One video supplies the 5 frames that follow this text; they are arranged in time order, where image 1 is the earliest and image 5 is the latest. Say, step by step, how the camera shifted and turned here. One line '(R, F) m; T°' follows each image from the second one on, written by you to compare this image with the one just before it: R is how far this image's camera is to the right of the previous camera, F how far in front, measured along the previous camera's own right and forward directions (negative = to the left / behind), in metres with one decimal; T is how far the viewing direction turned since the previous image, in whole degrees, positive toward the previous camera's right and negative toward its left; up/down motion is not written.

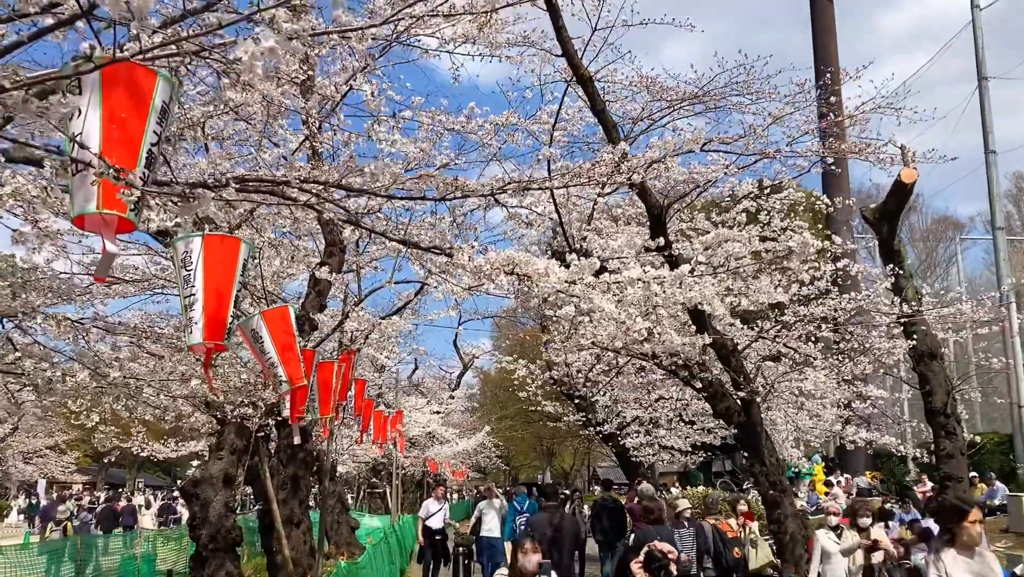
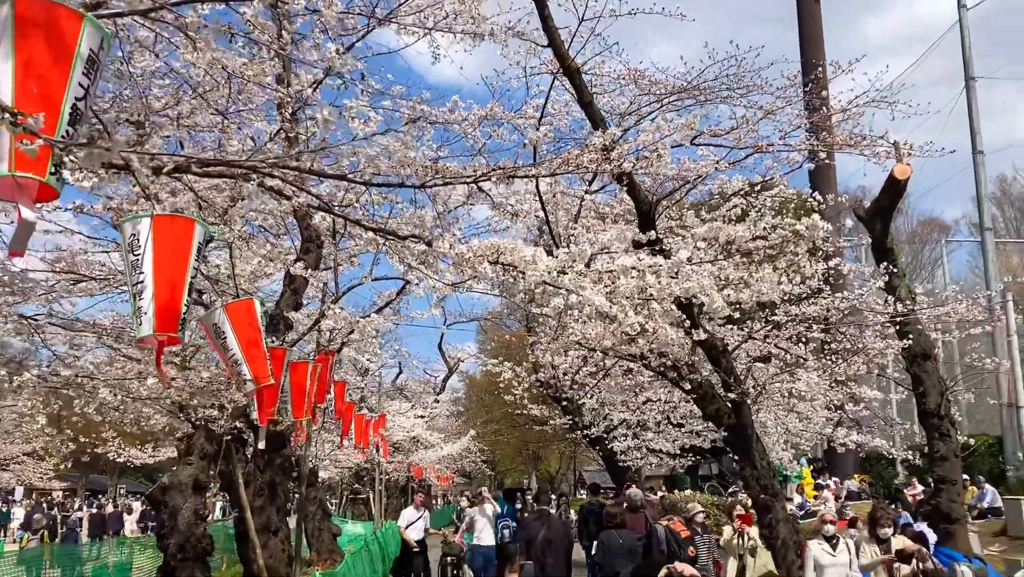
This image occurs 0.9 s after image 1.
(0.0, +0.3) m; +1°
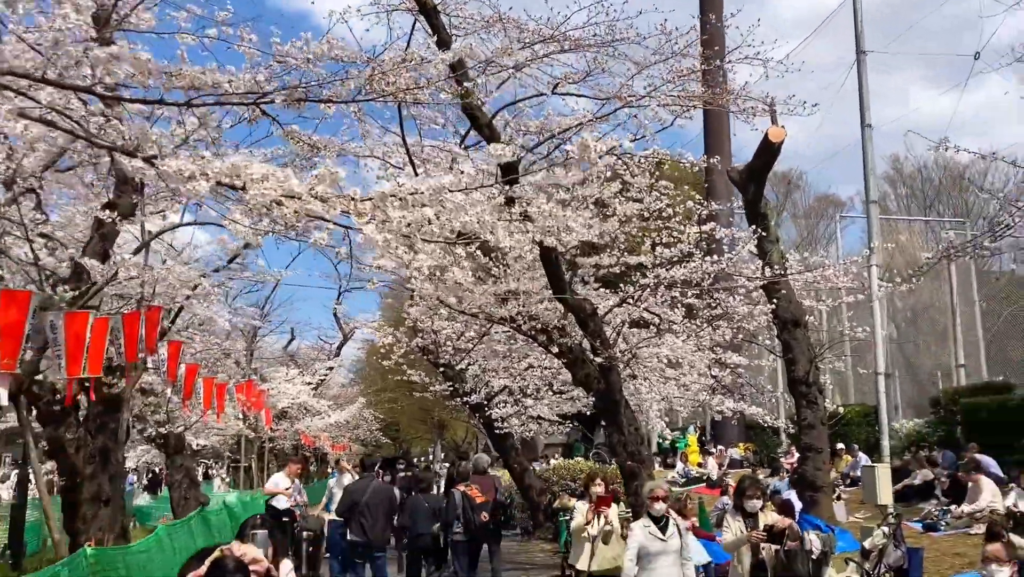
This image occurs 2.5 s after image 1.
(+0.6, +0.5) m; +5°
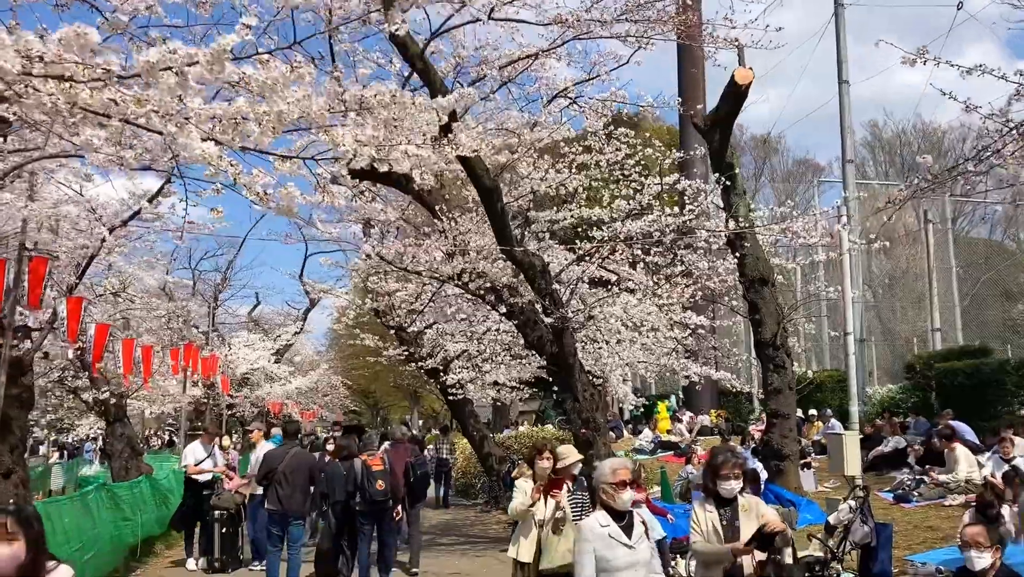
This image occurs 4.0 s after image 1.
(+0.4, +0.8) m; +1°
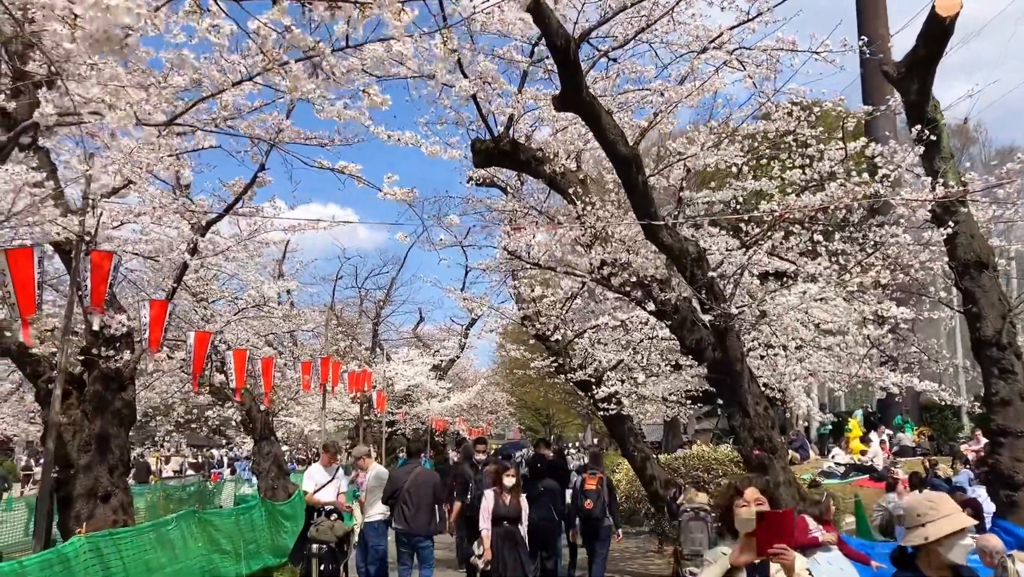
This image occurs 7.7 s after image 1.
(+0.2, +1.5) m; -11°
